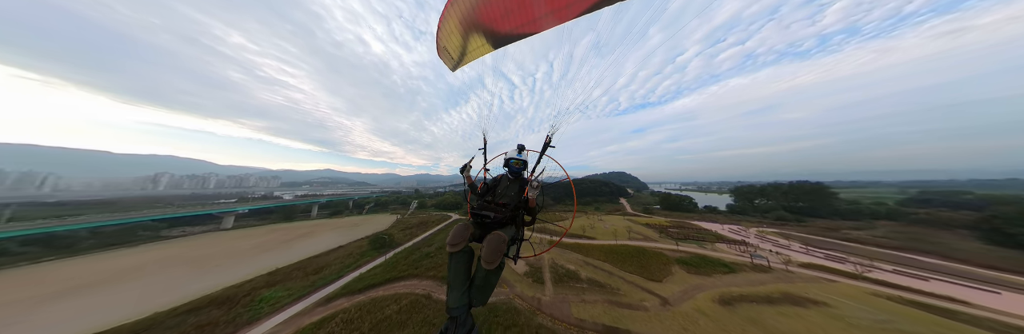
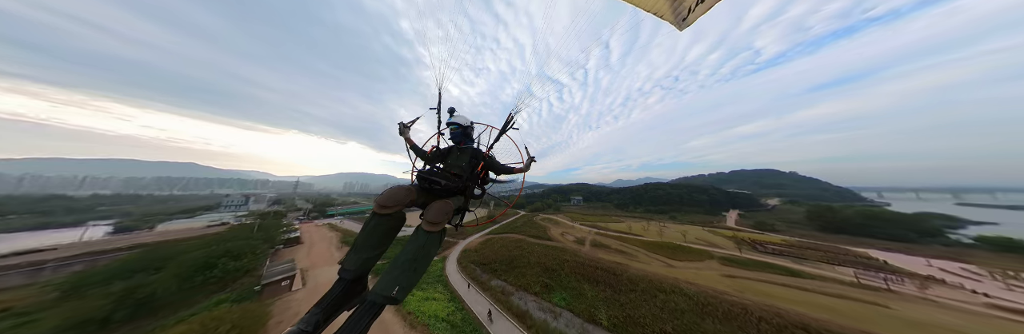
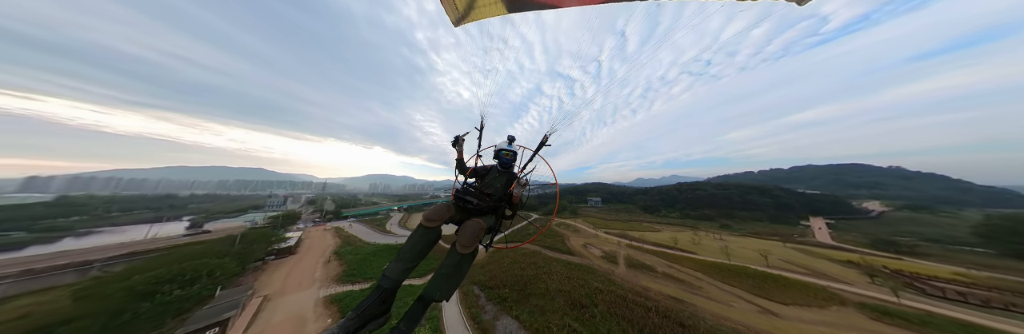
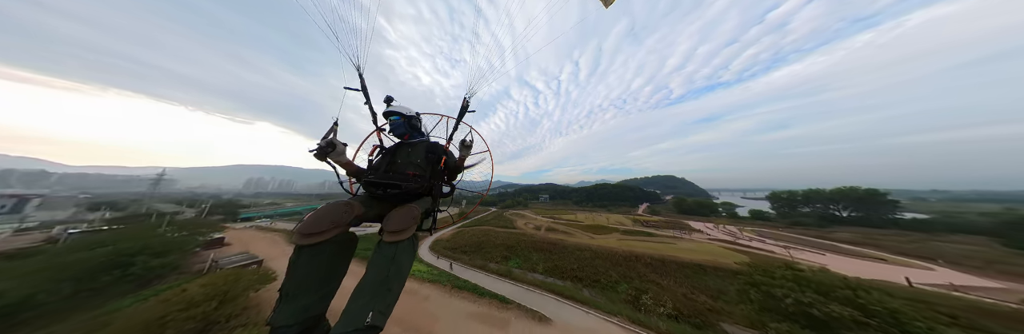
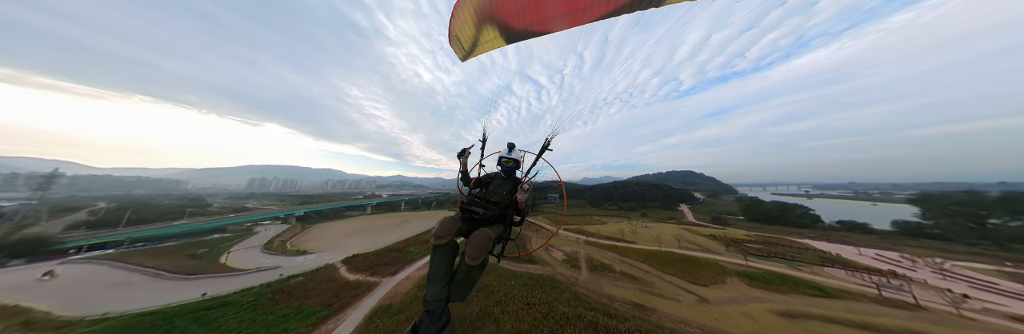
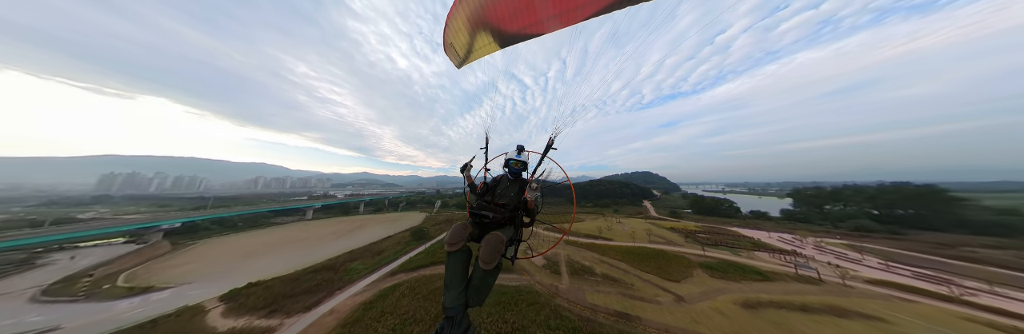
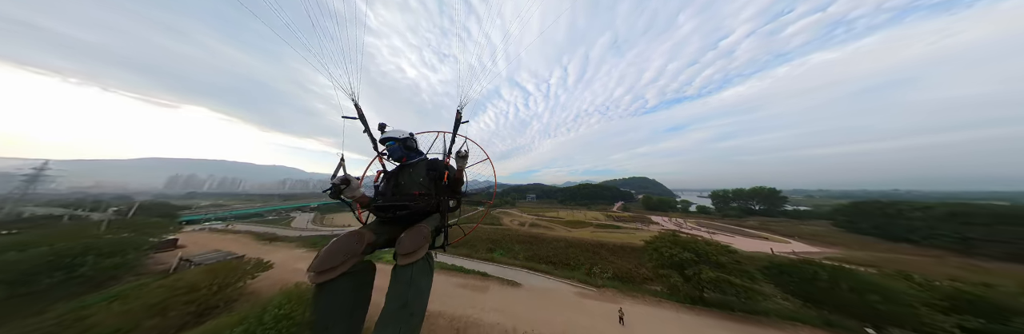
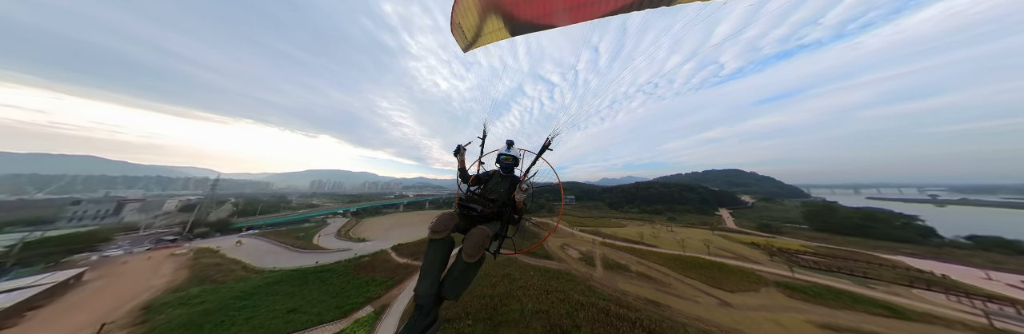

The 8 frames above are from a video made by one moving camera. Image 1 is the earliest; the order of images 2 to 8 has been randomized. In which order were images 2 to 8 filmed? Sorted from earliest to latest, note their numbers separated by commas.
6, 5, 8, 3, 2, 4, 7
